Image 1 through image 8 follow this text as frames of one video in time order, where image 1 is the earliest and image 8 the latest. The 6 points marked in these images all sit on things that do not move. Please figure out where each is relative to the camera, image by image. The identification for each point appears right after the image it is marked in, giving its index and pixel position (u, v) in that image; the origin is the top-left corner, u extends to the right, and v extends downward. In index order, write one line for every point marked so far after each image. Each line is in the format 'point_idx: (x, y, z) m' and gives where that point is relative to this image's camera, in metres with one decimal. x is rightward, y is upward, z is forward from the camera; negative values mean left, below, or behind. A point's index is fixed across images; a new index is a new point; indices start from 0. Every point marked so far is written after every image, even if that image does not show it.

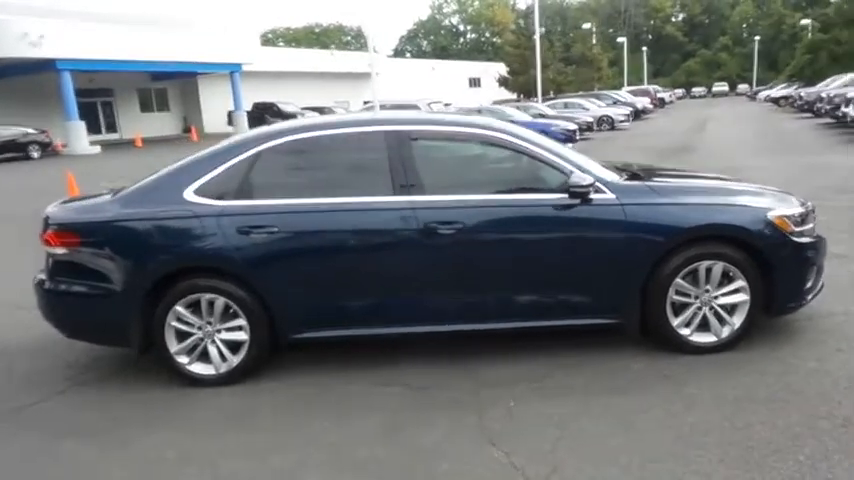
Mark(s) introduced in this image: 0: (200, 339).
0: (-1.4, -0.6, +4.4) m
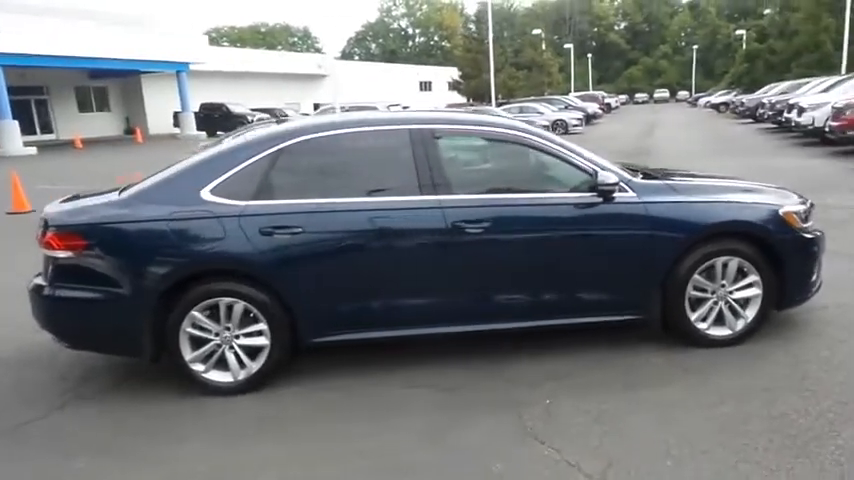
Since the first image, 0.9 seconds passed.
0: (-1.3, -0.6, +4.3) m
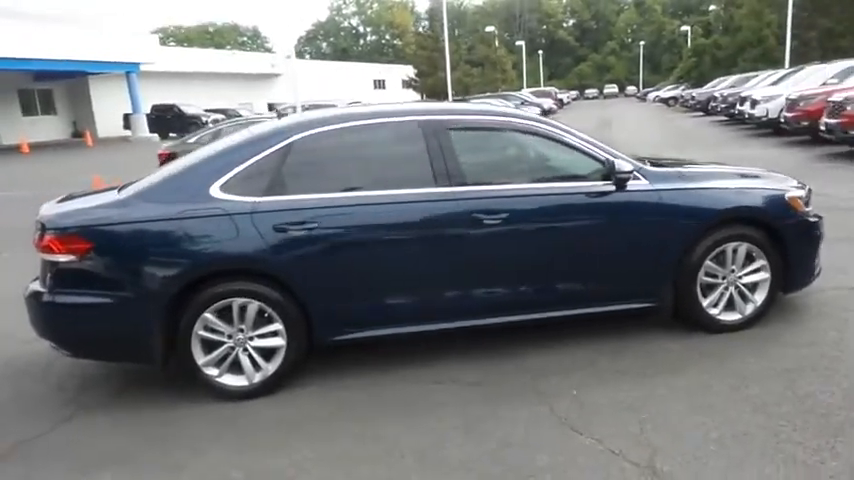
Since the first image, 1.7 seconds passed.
0: (-1.2, -0.6, +4.1) m
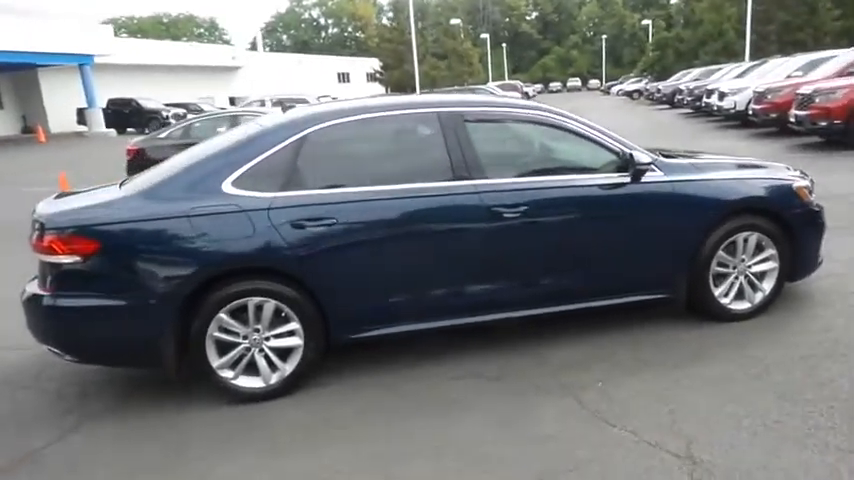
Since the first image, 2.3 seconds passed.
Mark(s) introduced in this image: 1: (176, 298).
0: (-1.0, -0.6, +4.0) m
1: (-1.4, -0.3, +3.8) m
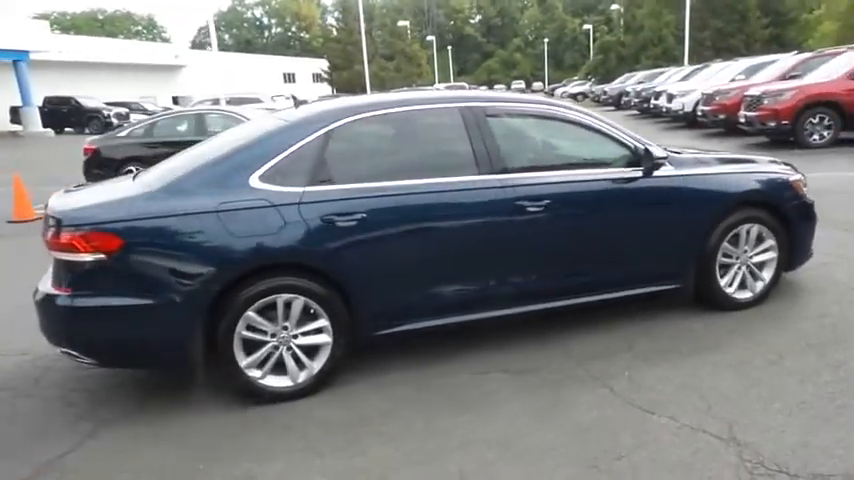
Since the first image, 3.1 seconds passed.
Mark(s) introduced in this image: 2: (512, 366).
0: (-0.9, -0.6, +3.9) m
1: (-1.2, -0.3, +3.7) m
2: (+0.5, -0.8, +4.2) m
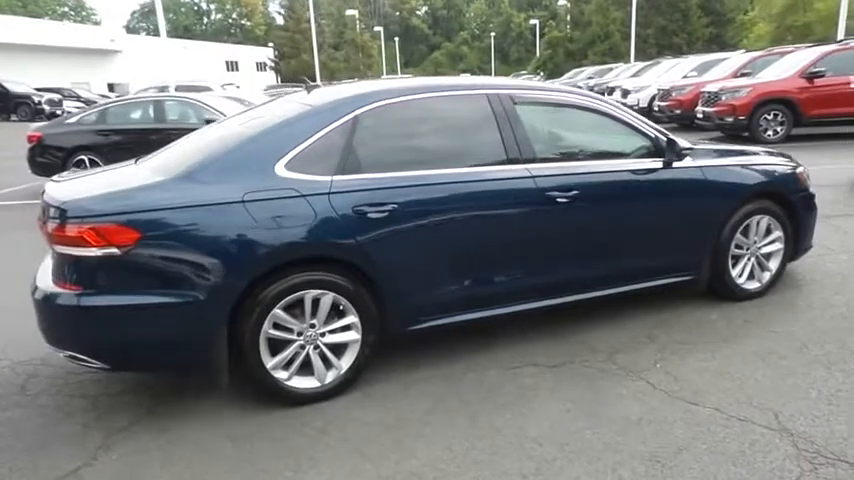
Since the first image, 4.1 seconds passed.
0: (-0.7, -0.6, +3.6) m
1: (-1.0, -0.3, +3.5) m
2: (+0.7, -0.7, +4.1) m
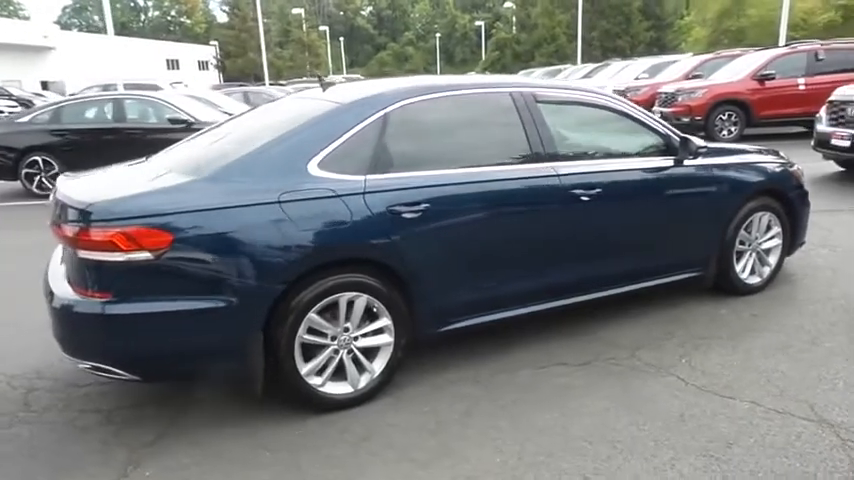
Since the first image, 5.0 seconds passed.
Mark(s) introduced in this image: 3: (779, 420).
0: (-0.5, -0.6, +3.5) m
1: (-0.8, -0.3, +3.3) m
2: (+0.8, -0.7, +4.1) m
3: (+1.7, -0.9, +3.4) m
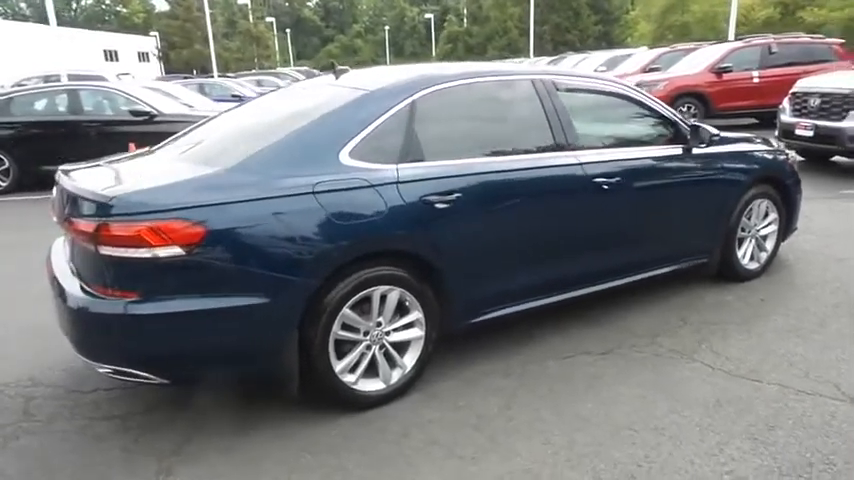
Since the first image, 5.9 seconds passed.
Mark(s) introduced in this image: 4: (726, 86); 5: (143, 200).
0: (-0.3, -0.5, +3.4) m
1: (-0.6, -0.2, +3.1) m
2: (+0.9, -0.6, +4.0) m
3: (+1.9, -0.8, +3.4) m
4: (+5.2, +2.7, +12.1) m
5: (-1.2, +0.2, +2.9) m
